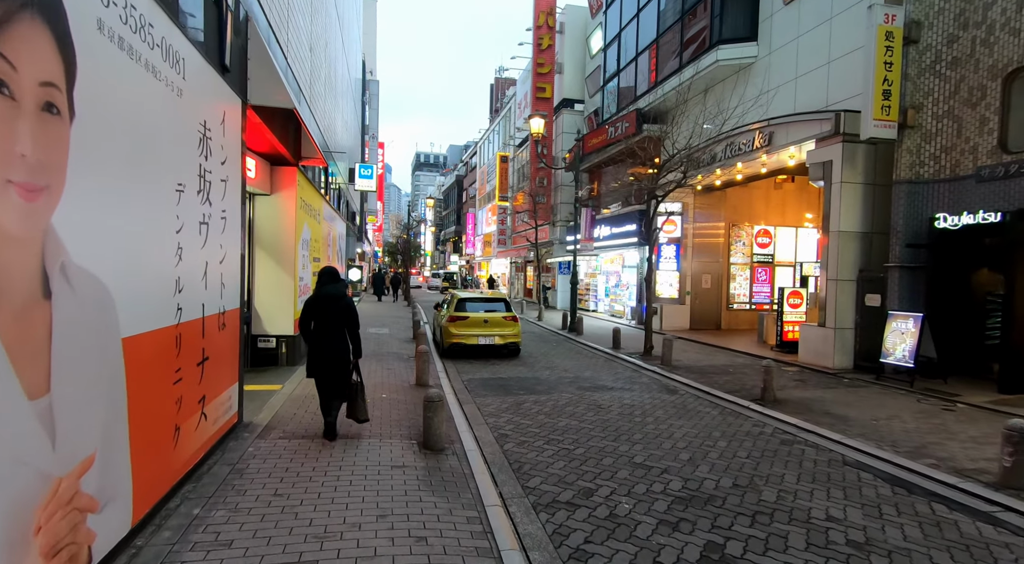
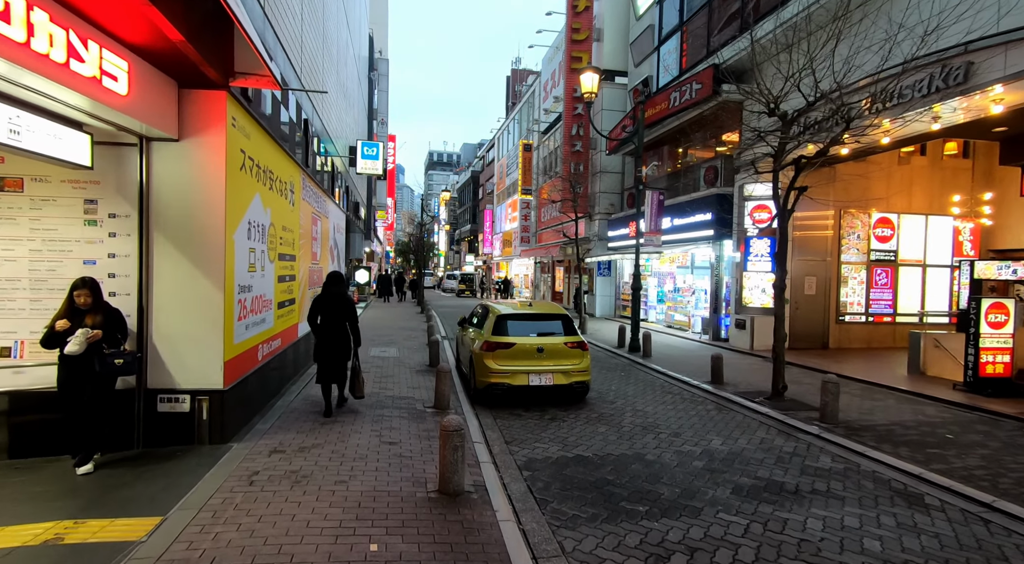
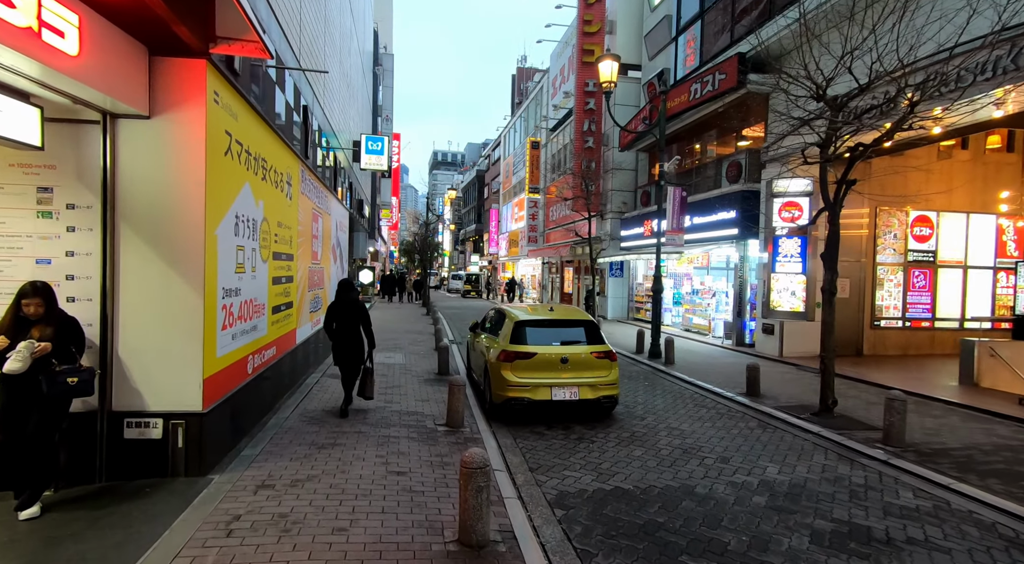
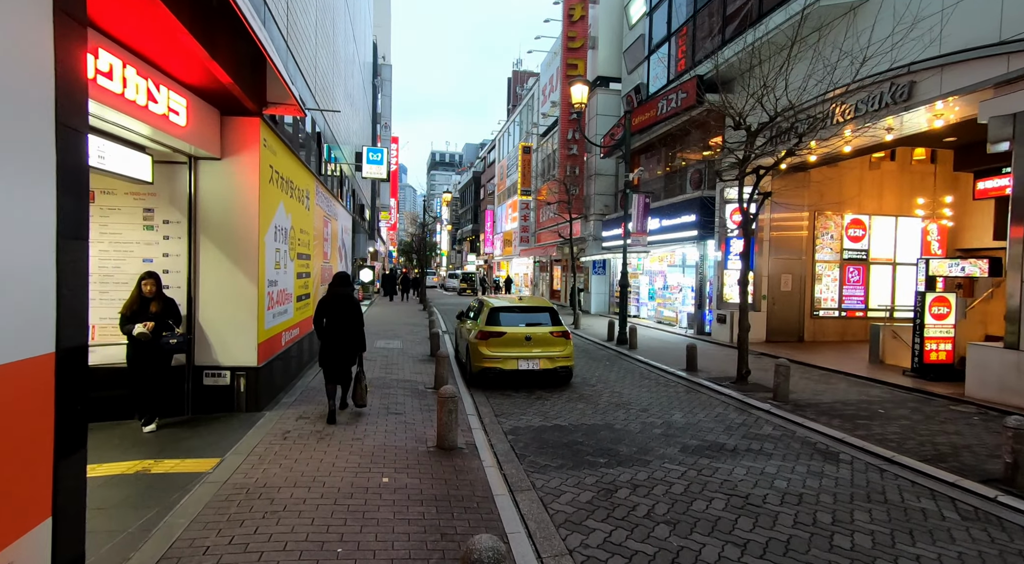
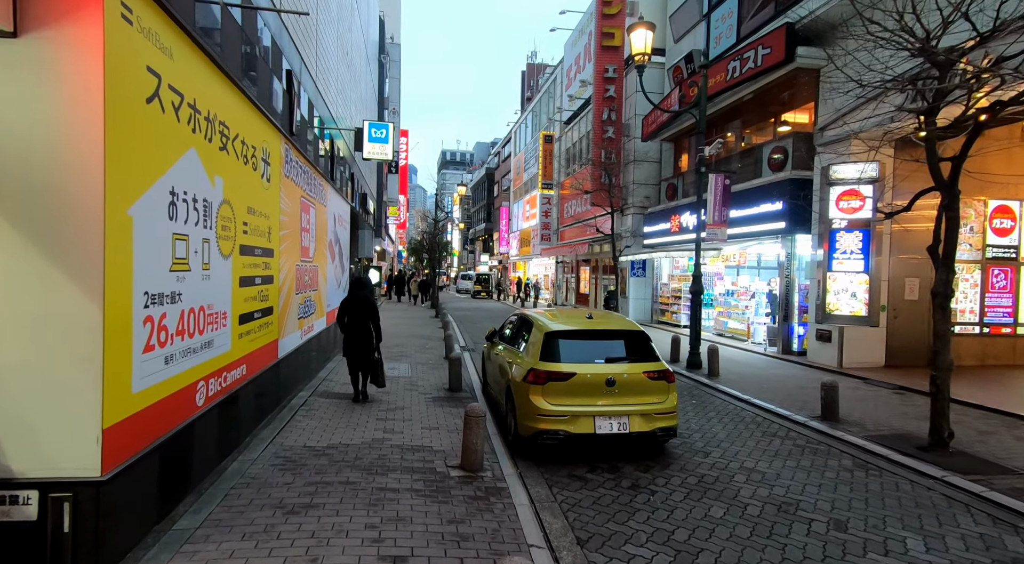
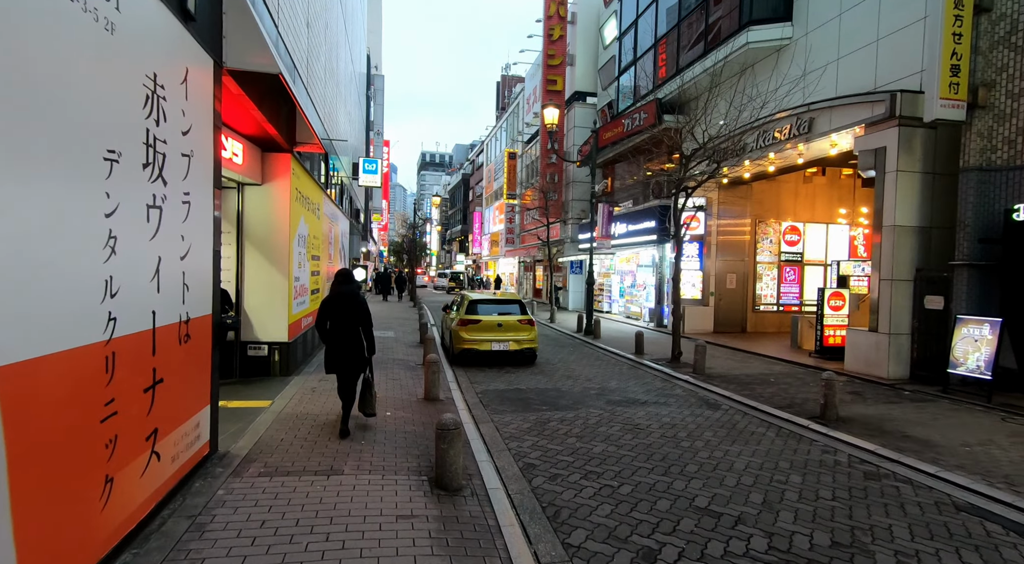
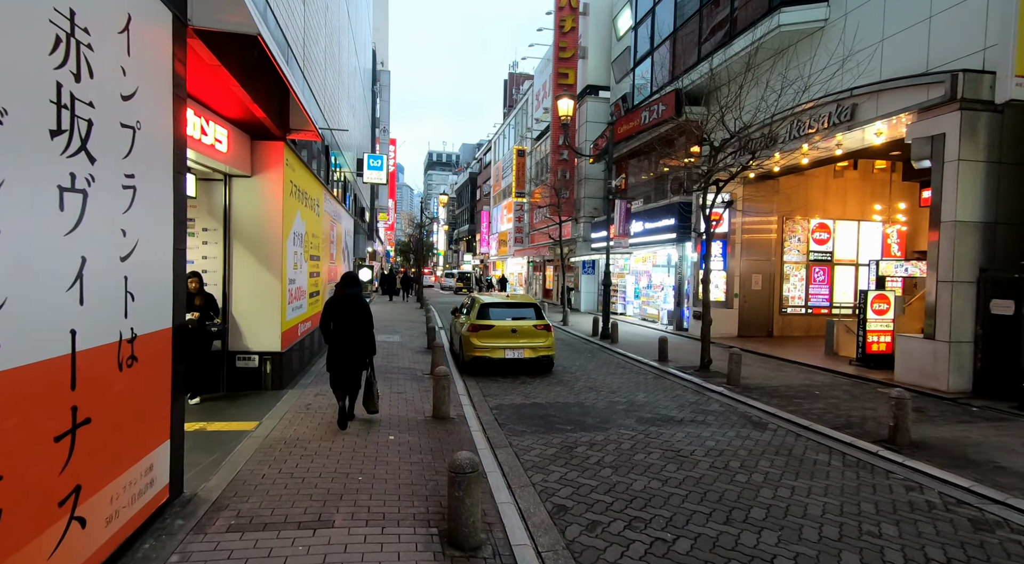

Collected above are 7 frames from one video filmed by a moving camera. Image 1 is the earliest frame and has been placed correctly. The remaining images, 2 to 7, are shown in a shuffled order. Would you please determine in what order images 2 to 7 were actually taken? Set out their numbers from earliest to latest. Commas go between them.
6, 7, 4, 2, 3, 5
